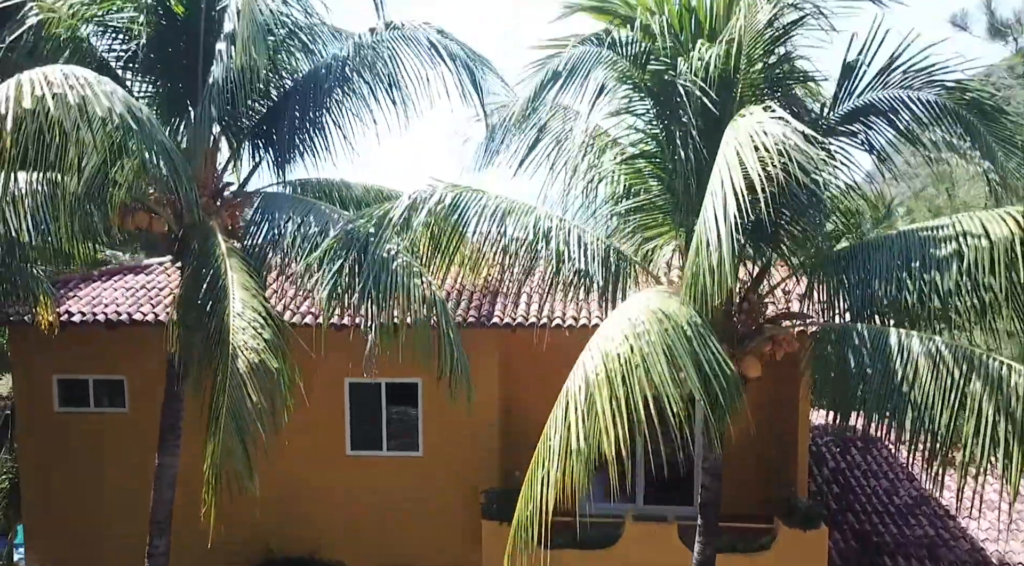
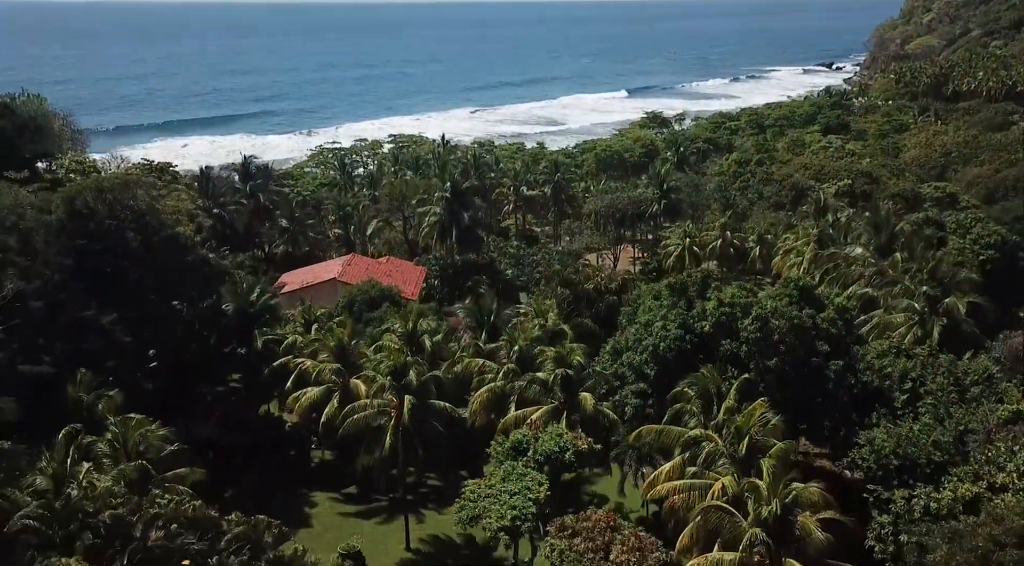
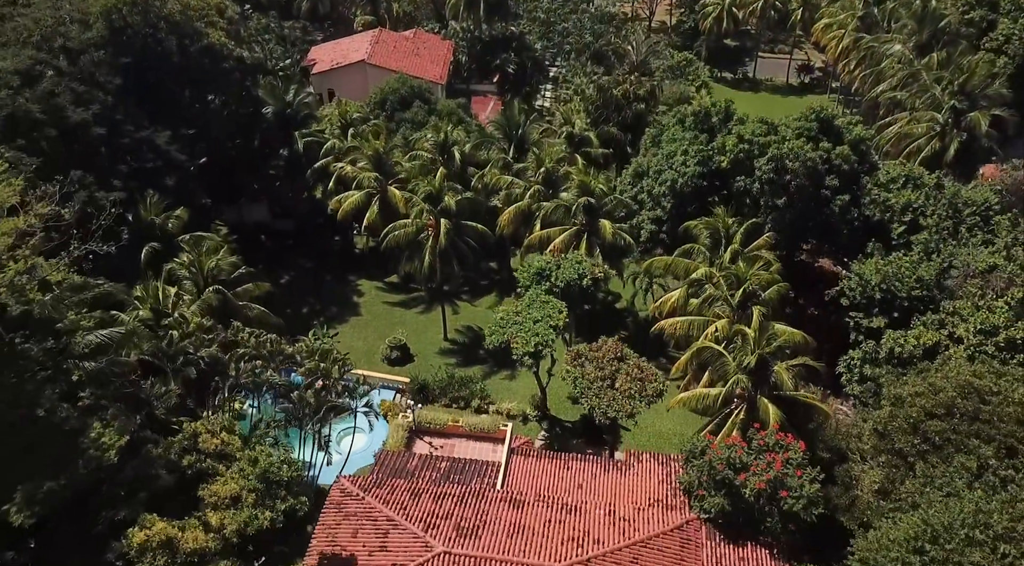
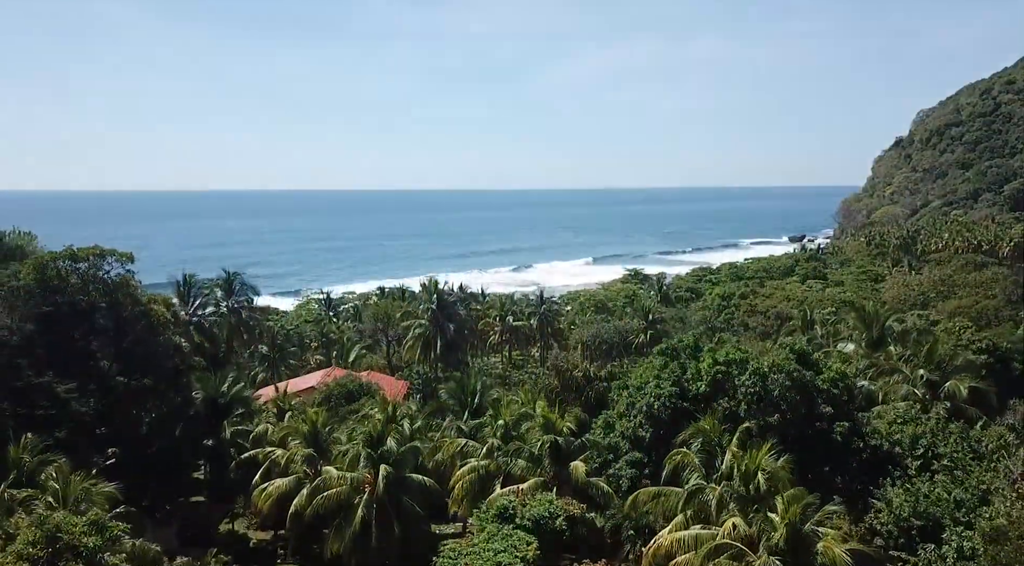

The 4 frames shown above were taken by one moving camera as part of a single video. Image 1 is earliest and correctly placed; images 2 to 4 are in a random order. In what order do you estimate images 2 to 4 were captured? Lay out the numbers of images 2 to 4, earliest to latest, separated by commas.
4, 2, 3
